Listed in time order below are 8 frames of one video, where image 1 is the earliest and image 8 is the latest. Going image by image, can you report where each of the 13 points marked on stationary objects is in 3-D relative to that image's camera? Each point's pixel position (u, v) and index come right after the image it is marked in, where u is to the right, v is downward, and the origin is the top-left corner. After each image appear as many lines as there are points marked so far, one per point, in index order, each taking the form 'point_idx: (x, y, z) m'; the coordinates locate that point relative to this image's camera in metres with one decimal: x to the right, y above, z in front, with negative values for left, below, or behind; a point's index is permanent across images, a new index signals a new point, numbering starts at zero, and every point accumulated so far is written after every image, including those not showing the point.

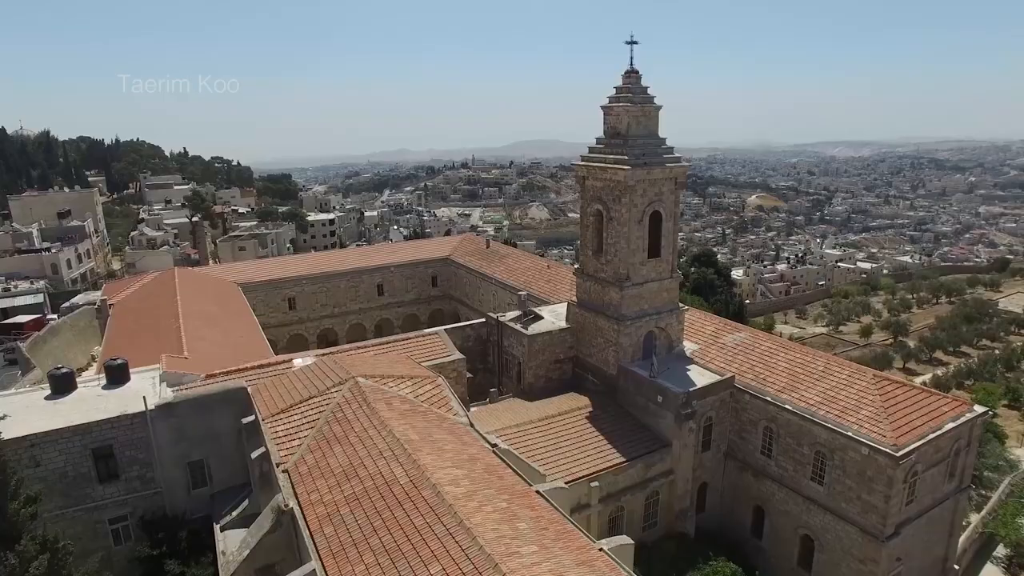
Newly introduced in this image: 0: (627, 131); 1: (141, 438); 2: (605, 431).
0: (+3.6, +4.9, +19.7) m
1: (-9.1, -3.7, +15.7) m
2: (+2.7, -4.2, +18.9) m
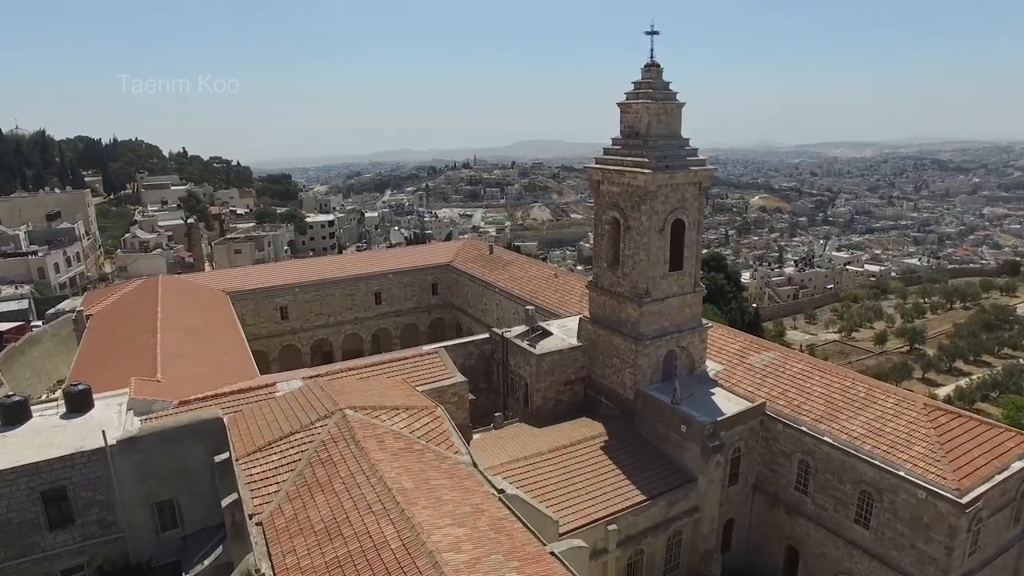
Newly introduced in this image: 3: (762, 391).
0: (+3.8, +4.5, +17.9) m
1: (-8.9, -4.1, +13.9) m
2: (+2.9, -4.7, +17.1) m
3: (+7.1, -2.9, +18.2) m
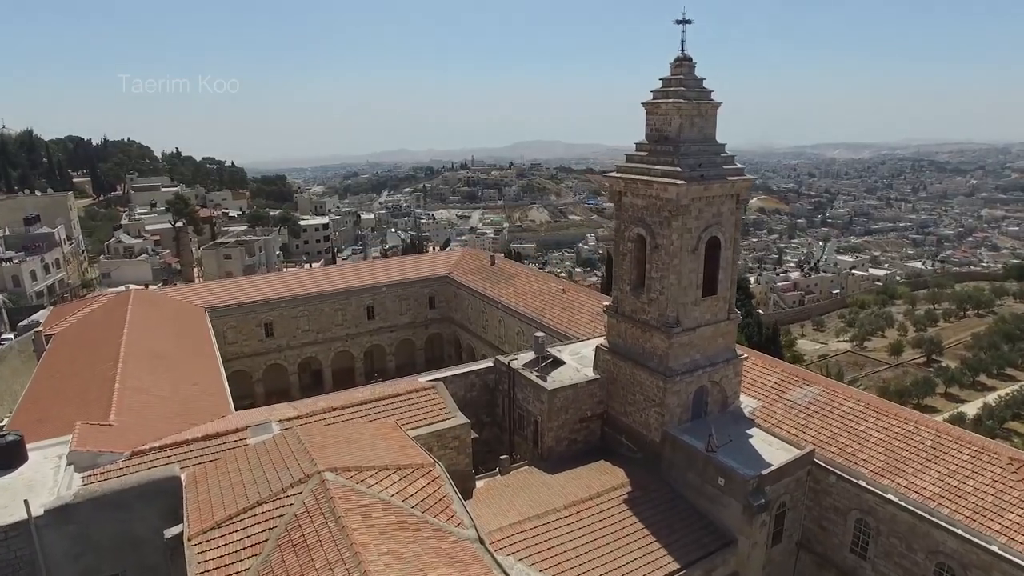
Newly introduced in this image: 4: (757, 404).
0: (+4.0, +3.8, +15.5) m
1: (-8.7, -4.8, +11.4) m
2: (+3.2, -5.4, +14.7) m
3: (+7.3, -3.6, +15.8) m
4: (+6.7, -3.1, +17.5) m
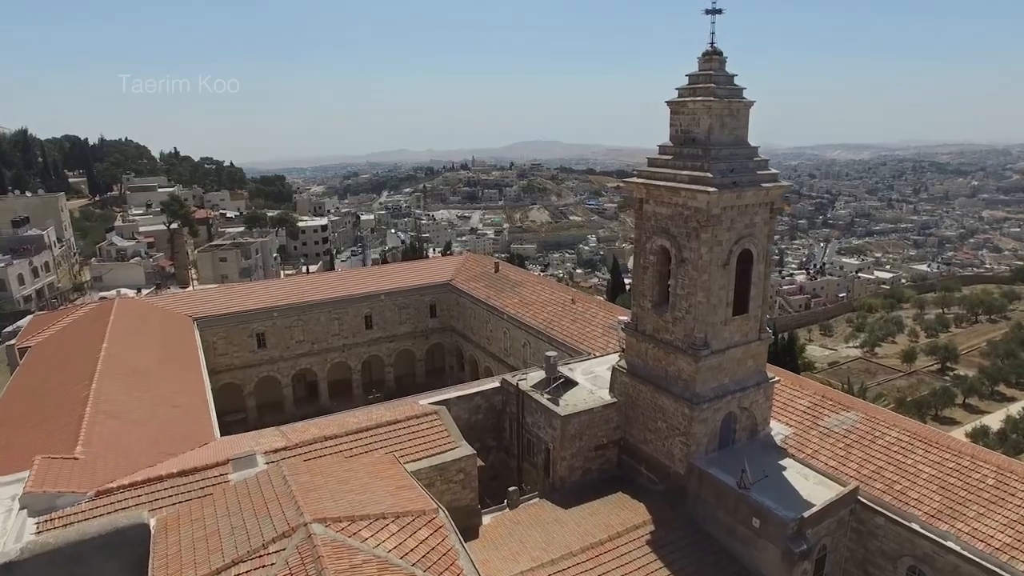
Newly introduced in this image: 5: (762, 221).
0: (+4.2, +3.4, +14.0) m
1: (-8.5, -5.1, +9.9) m
2: (+3.4, -5.8, +13.2) m
3: (+7.5, -4.0, +14.3) m
4: (+6.9, -3.5, +16.0) m
5: (+5.6, +1.5, +14.4) m
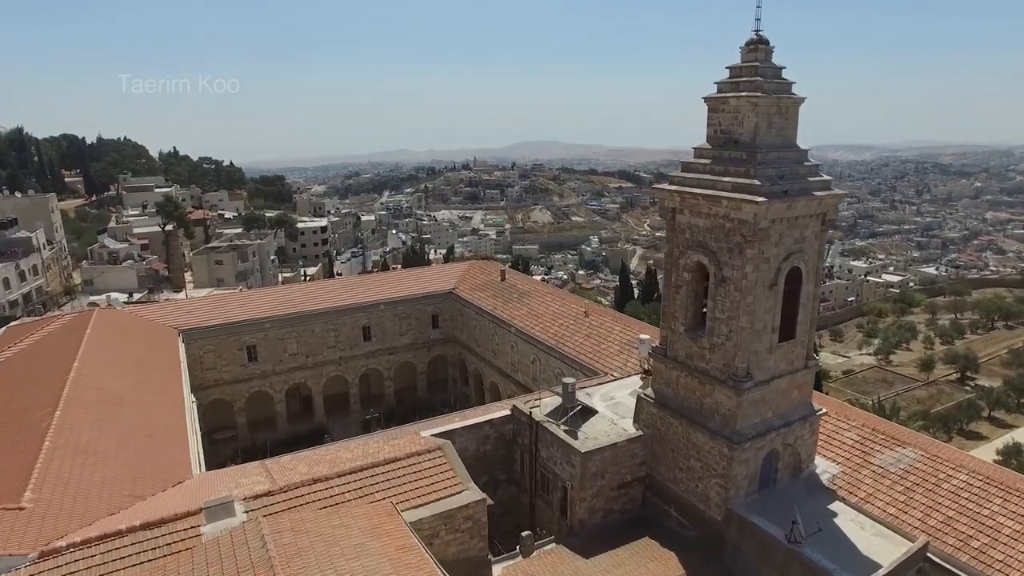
0: (+4.6, +2.9, +12.2) m
1: (-8.2, -5.5, +8.2) m
2: (+3.7, -6.2, +11.4) m
3: (+7.8, -4.5, +12.5) m
4: (+7.2, -4.0, +14.2) m
5: (+6.0, +1.1, +12.7) m
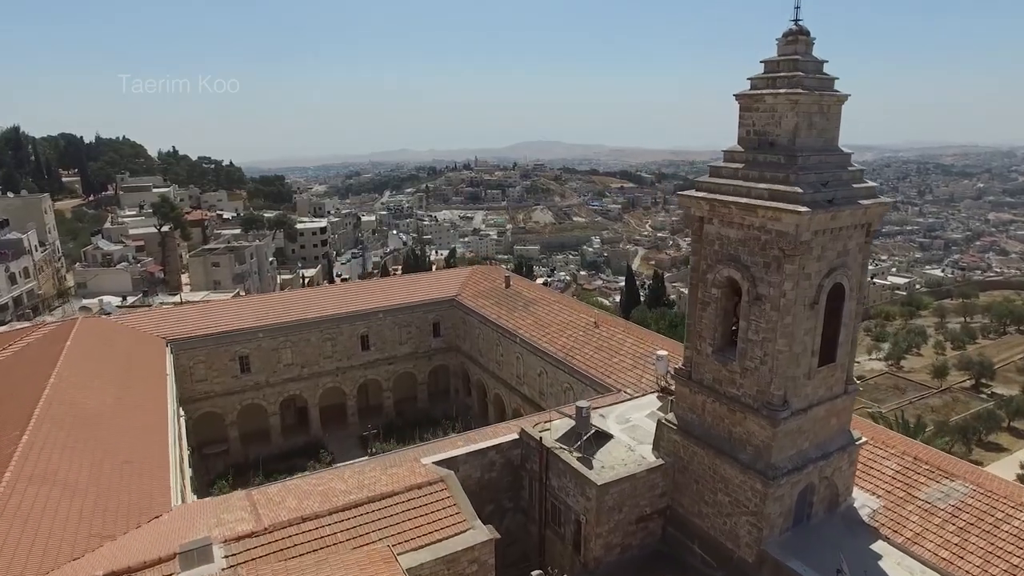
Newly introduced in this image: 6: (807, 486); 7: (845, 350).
0: (+4.8, +2.6, +10.9) m
1: (-8.0, -5.8, +6.9) m
2: (+3.9, -6.5, +10.1) m
3: (+8.0, -4.8, +11.3) m
4: (+7.4, -4.3, +13.0) m
5: (+6.1, +0.7, +11.4) m
6: (+5.6, -3.8, +12.1) m
7: (+6.2, -1.1, +11.8) m
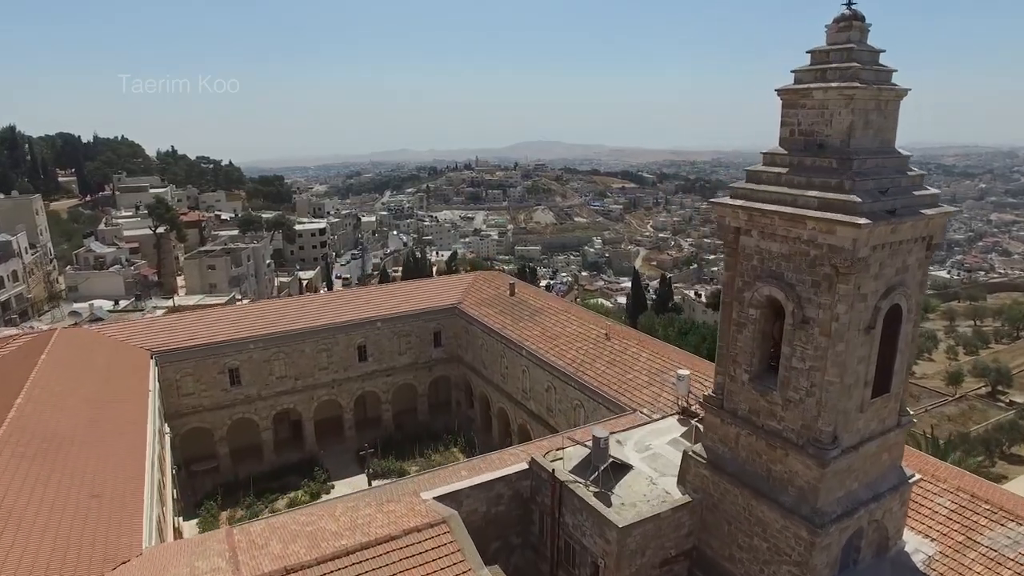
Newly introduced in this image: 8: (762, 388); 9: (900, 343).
0: (+4.9, +2.3, +9.6) m
1: (-7.8, -6.2, +5.6) m
2: (+4.0, -6.9, +8.8) m
3: (+8.2, -5.1, +9.9) m
4: (+7.6, -4.6, +11.6) m
5: (+6.3, +0.4, +10.0) m
6: (+5.8, -4.1, +10.8) m
7: (+6.3, -1.5, +10.4) m
8: (+4.2, -1.7, +10.7) m
9: (+6.2, -0.9, +10.2) m
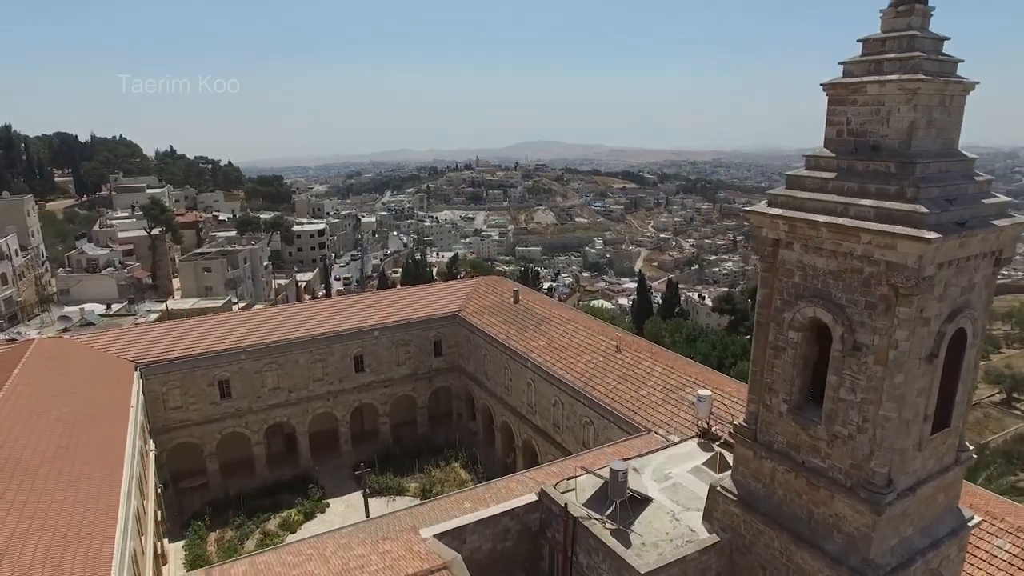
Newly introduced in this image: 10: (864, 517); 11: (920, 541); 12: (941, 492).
0: (+5.1, +2.0, +8.4) m
1: (-7.7, -6.4, +4.4) m
2: (+4.2, -7.2, +7.6) m
3: (+8.3, -5.4, +8.7) m
4: (+7.7, -4.9, +10.4) m
5: (+6.5, +0.1, +8.8) m
6: (+6.0, -4.4, +9.6) m
7: (+6.5, -1.8, +9.2) m
8: (+4.3, -2.0, +9.5) m
9: (+6.3, -1.2, +9.0) m
10: (+4.9, -3.2, +8.8) m
11: (+5.9, -3.7, +9.4) m
12: (+6.3, -3.0, +9.5) m
